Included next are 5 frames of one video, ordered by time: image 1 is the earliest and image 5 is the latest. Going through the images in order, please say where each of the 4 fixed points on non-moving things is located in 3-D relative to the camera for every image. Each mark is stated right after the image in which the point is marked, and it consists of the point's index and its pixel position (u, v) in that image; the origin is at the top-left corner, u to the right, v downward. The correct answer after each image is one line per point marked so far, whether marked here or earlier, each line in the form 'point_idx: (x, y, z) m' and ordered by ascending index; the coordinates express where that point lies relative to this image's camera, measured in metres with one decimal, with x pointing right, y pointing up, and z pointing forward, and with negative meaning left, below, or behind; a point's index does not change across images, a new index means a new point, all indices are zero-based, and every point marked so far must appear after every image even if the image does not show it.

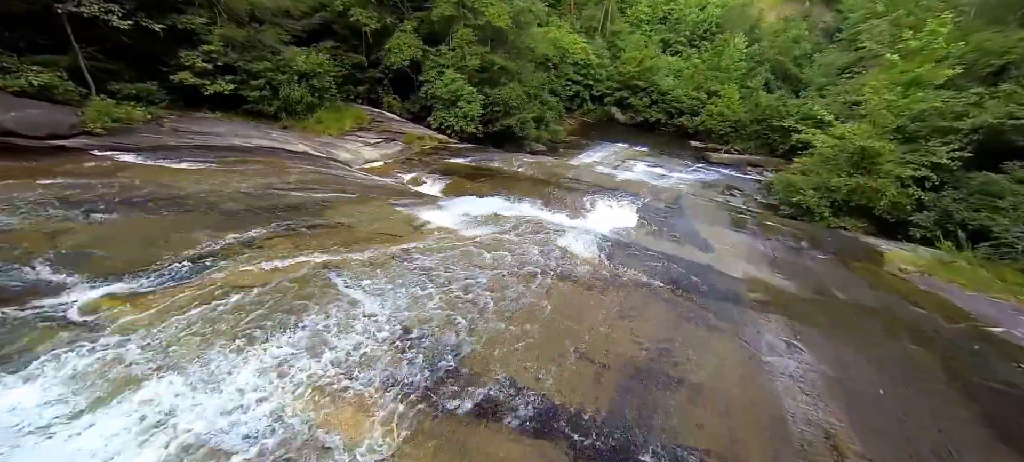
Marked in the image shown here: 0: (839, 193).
0: (+11.2, +1.3, +12.7) m
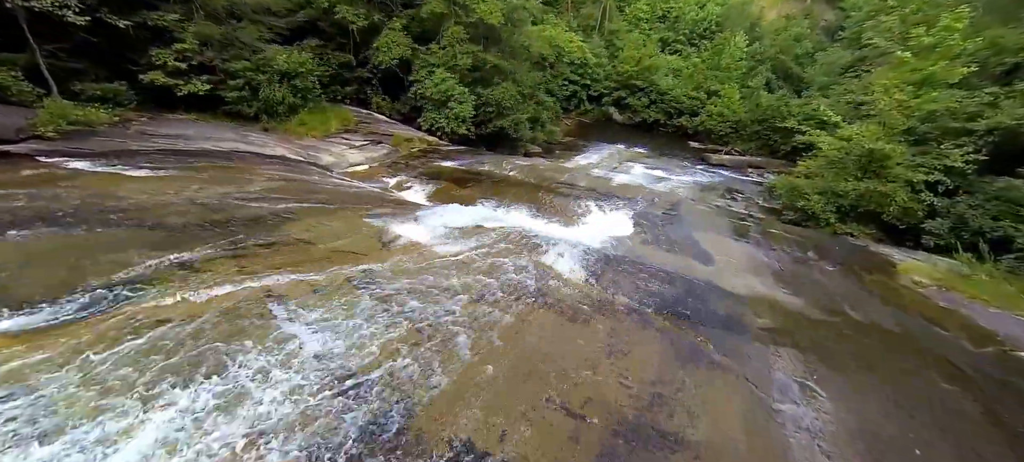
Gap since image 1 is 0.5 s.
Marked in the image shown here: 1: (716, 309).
0: (+10.8, +1.1, +12.1) m
1: (+2.9, -1.0, +5.2) m
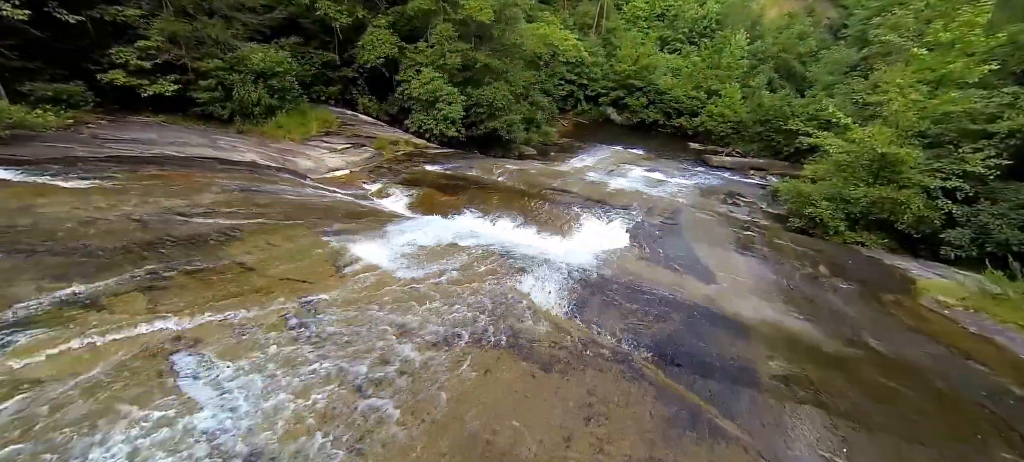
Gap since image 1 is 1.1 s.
0: (+10.5, +0.8, +11.3) m
1: (+2.5, -1.3, +4.4) m
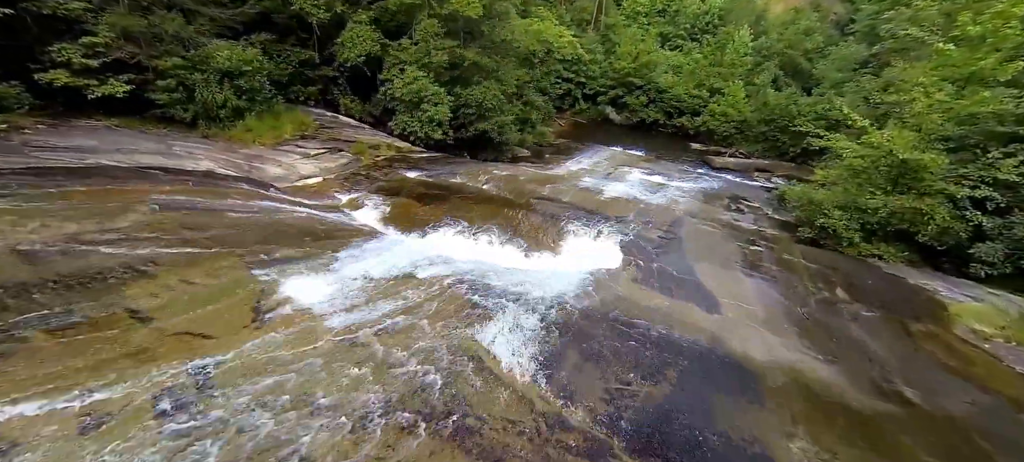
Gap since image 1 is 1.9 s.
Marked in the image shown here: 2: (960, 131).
0: (+10.1, +0.4, +10.3) m
1: (+2.0, -1.7, +3.5) m
2: (+12.2, +2.7, +10.2) m
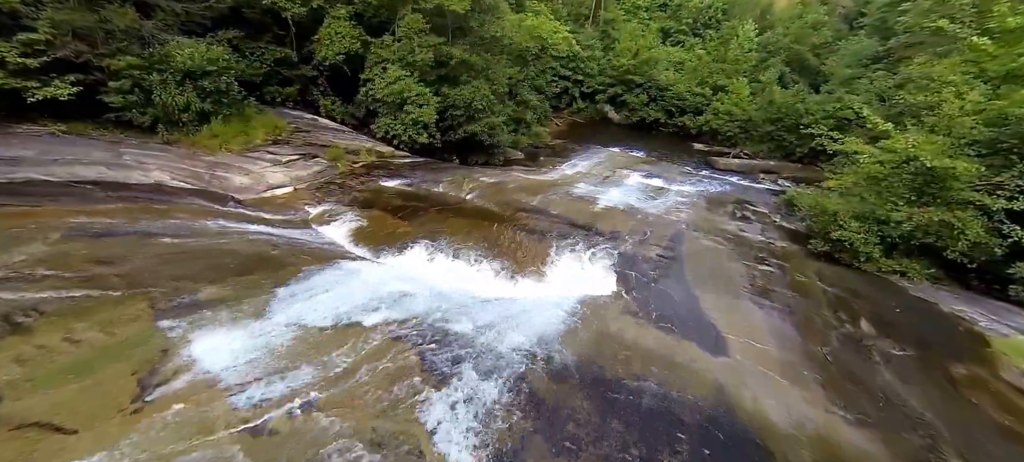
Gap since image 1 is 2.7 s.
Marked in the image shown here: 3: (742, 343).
0: (+9.7, +0.1, +9.4) m
1: (+1.6, -2.2, +2.5) m
2: (+11.9, +2.4, +9.2) m
3: (+3.7, -1.7, +5.8) m
